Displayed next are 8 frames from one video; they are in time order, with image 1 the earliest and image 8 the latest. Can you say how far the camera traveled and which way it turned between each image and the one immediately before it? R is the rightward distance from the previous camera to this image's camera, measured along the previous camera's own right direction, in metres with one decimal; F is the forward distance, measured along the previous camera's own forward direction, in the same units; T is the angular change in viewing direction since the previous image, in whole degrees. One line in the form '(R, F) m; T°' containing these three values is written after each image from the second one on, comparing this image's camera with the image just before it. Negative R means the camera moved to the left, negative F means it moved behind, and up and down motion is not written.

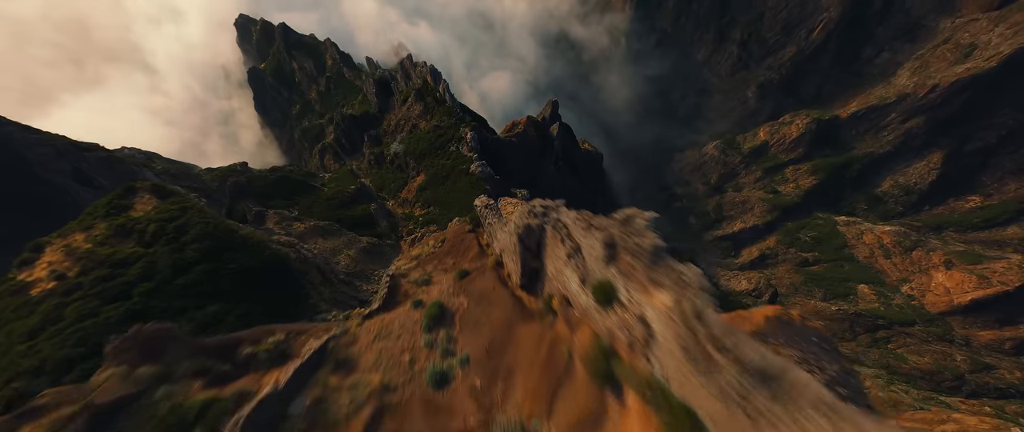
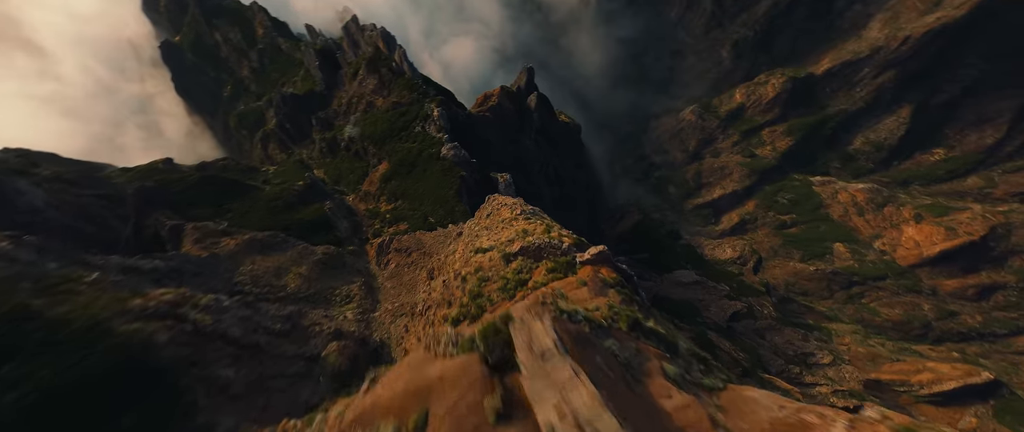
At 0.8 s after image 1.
(-2.7, +13.8) m; +5°
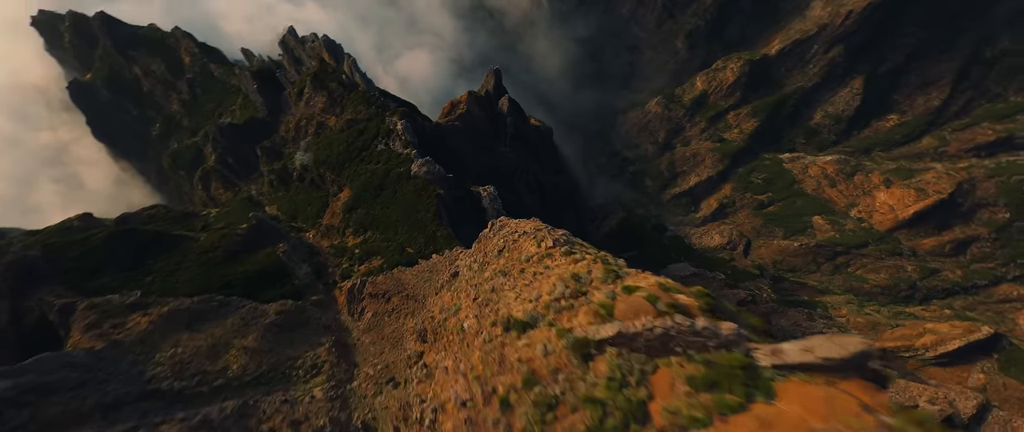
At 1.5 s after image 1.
(-3.0, +10.7) m; +4°
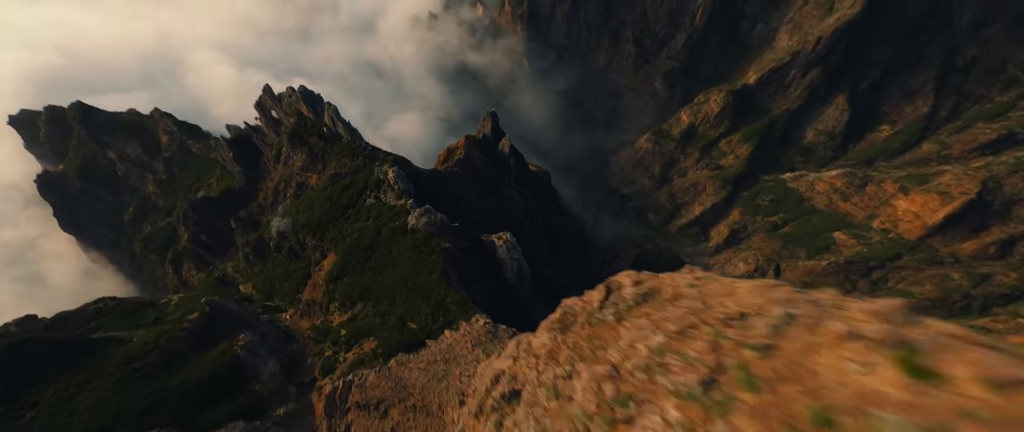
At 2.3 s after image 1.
(-4.3, +12.3) m; +1°
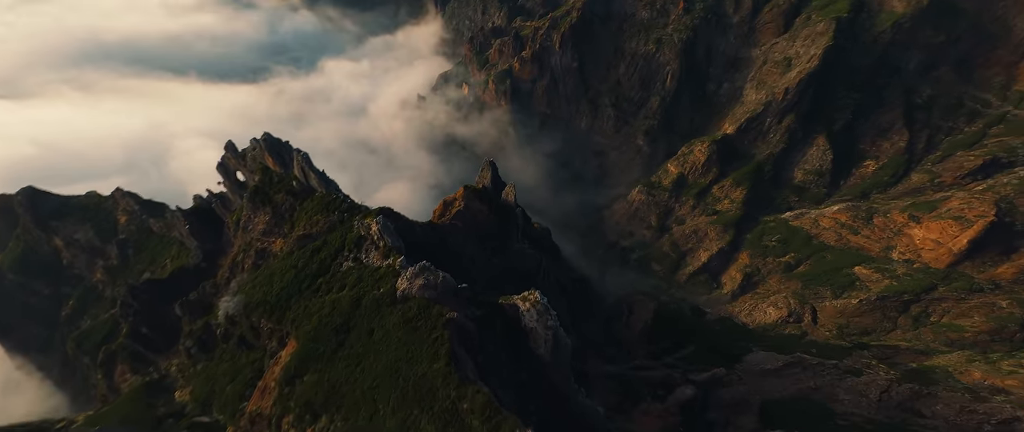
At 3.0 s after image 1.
(-4.1, +12.9) m; +2°
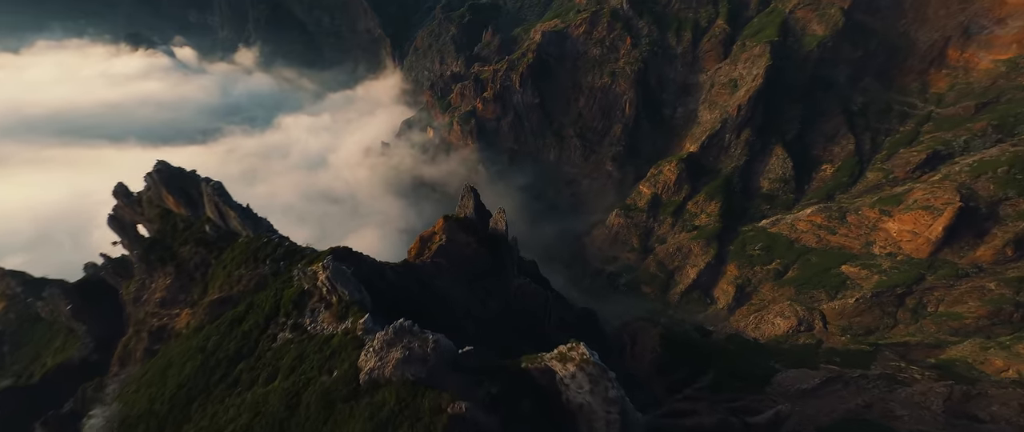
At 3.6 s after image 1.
(-4.2, +13.0) m; +5°
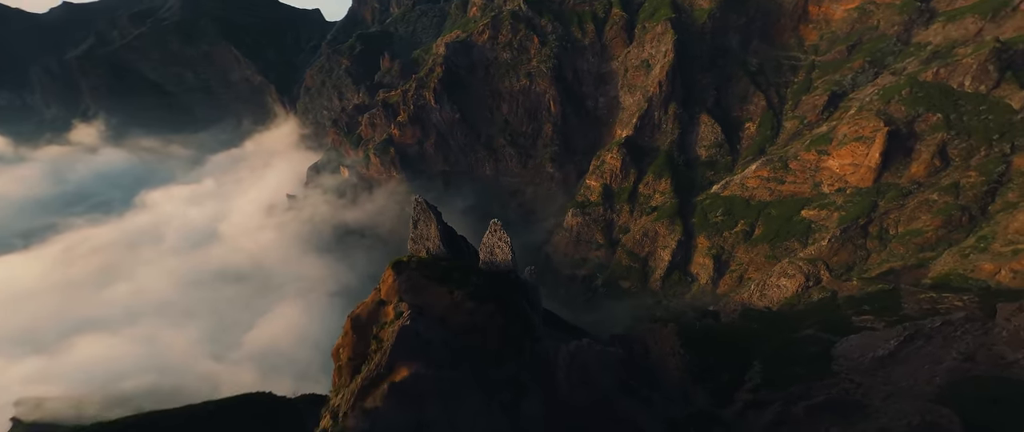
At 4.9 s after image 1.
(-8.2, +30.8) m; +11°
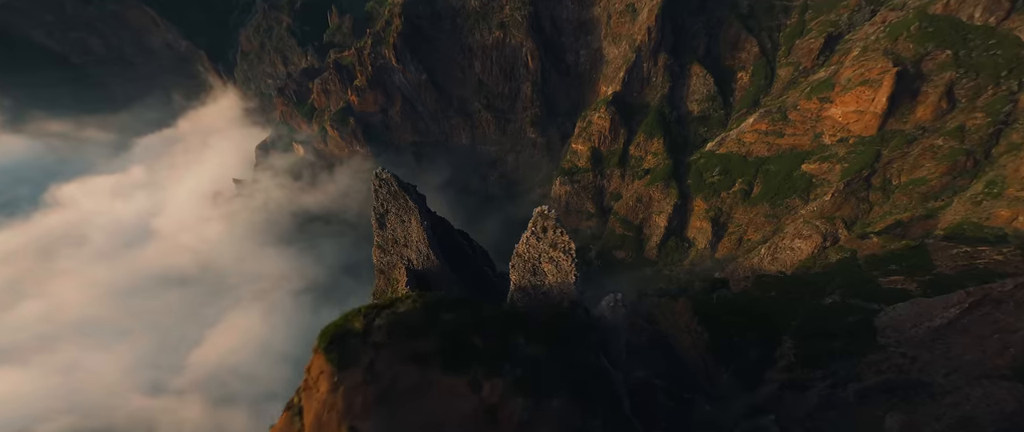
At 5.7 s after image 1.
(-6.3, +19.1) m; +4°
